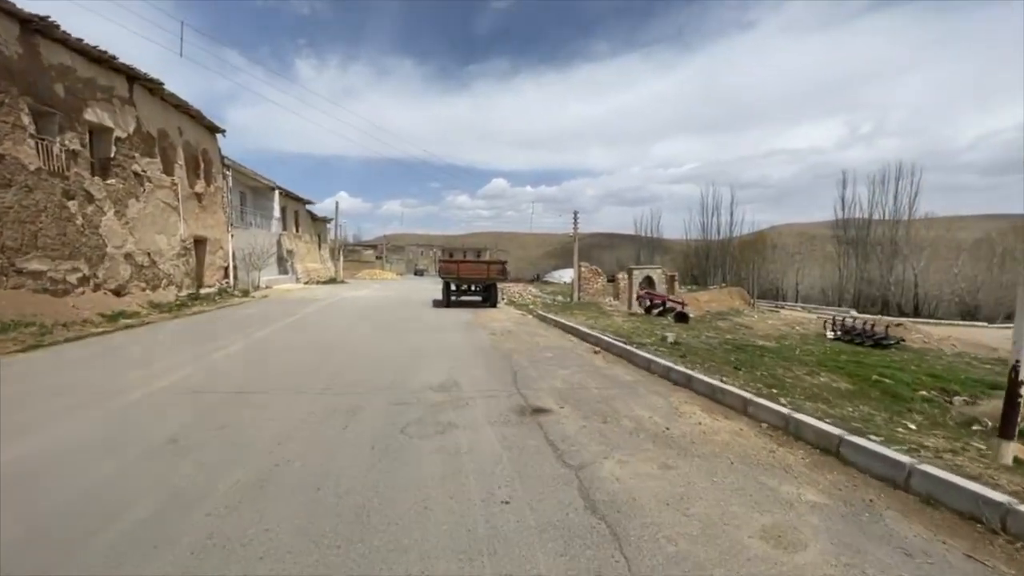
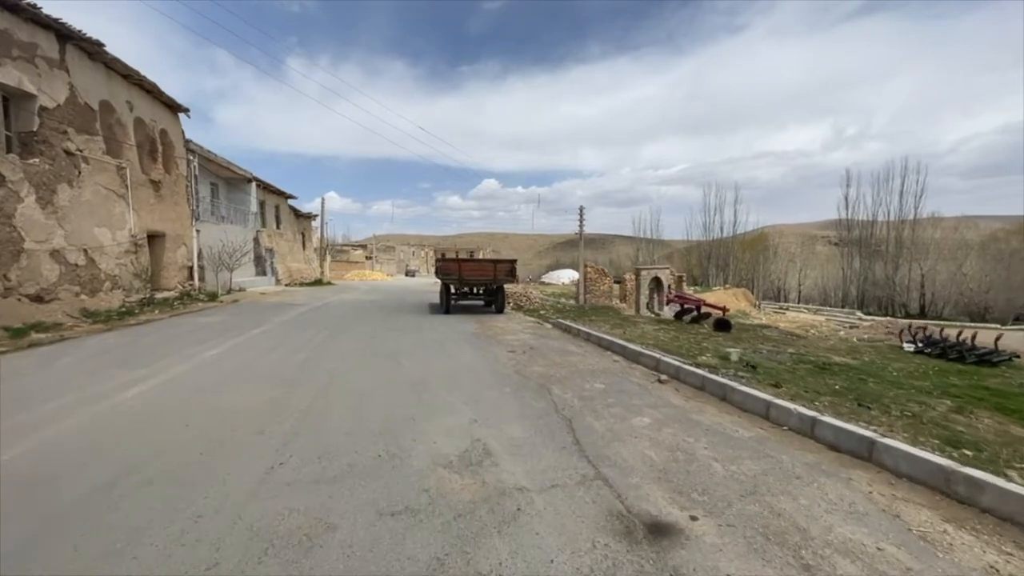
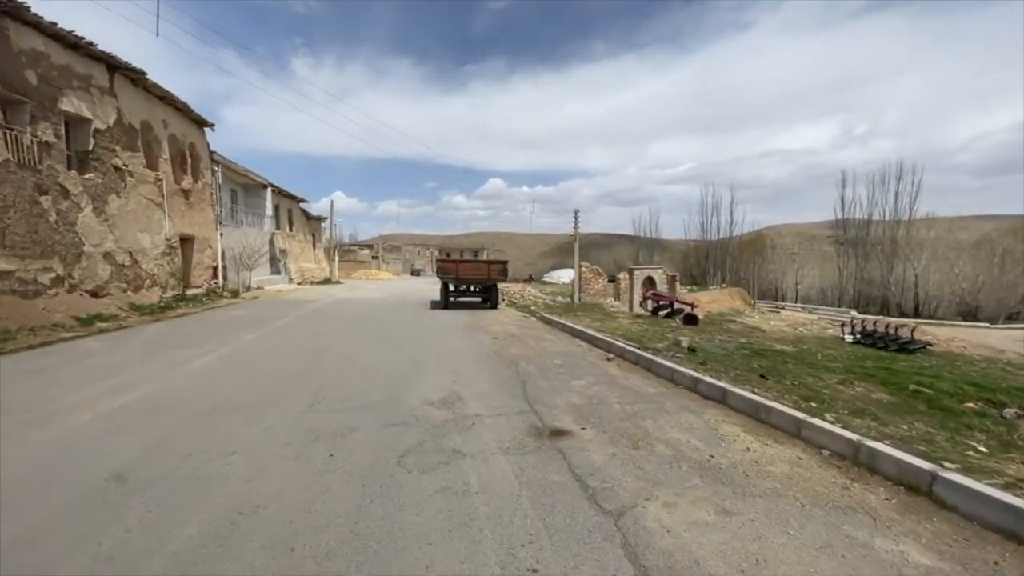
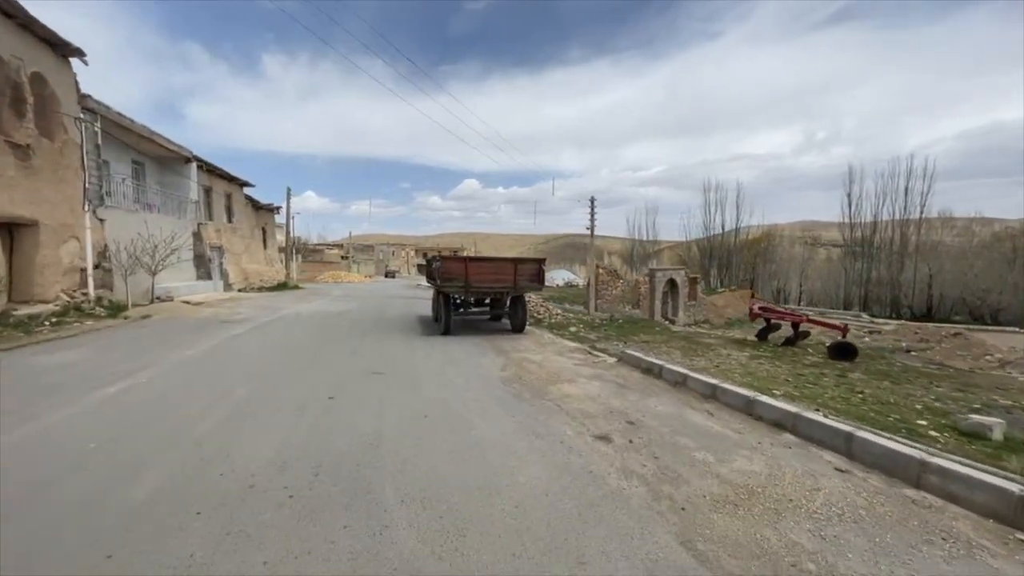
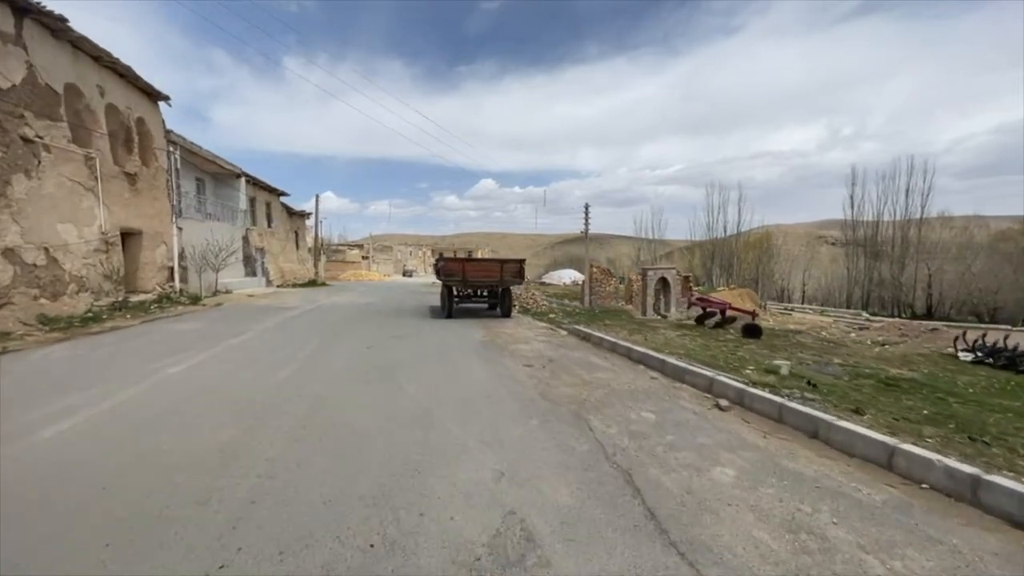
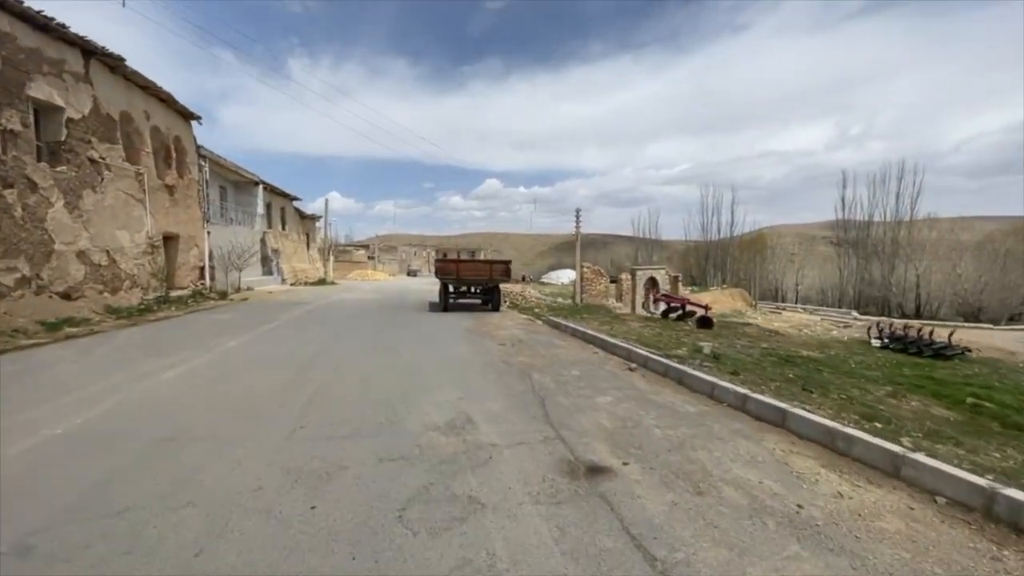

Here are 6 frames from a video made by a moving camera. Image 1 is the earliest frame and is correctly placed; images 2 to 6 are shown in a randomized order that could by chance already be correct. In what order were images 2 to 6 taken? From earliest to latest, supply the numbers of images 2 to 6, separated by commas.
3, 6, 2, 5, 4
